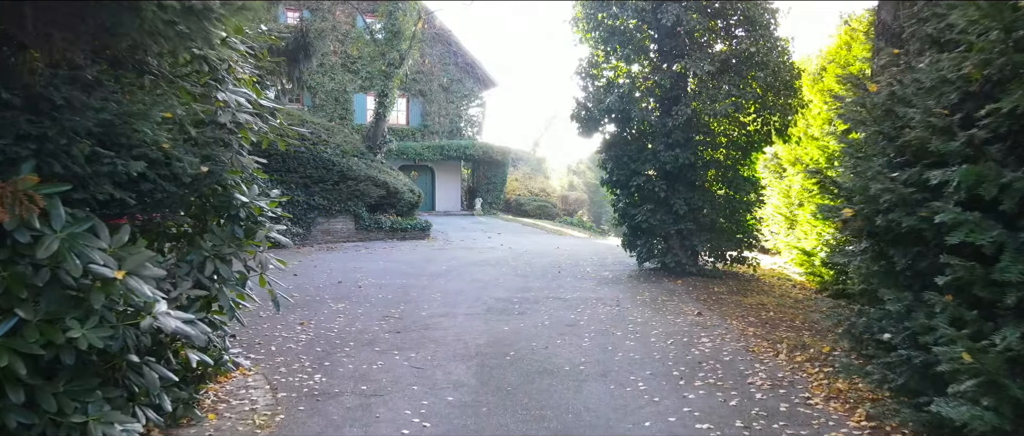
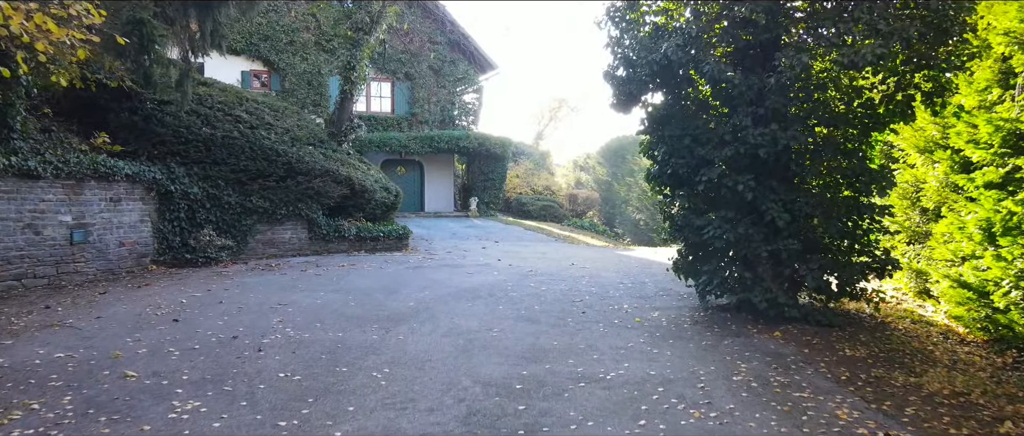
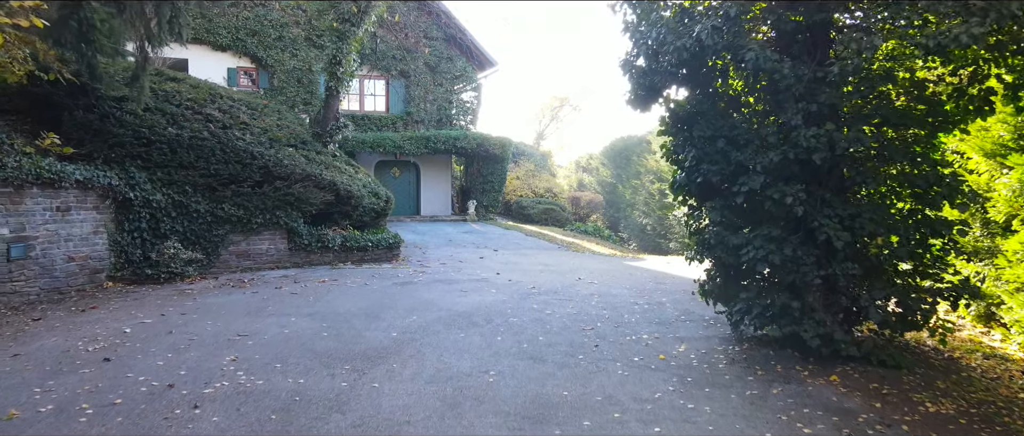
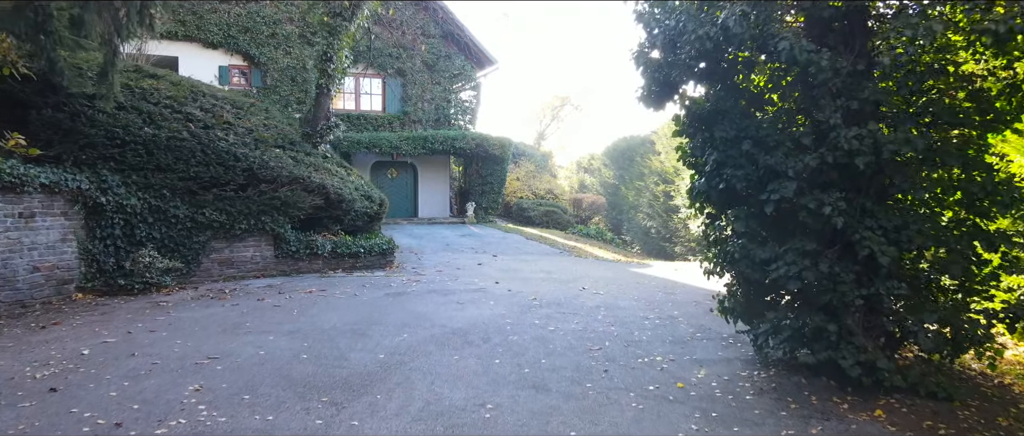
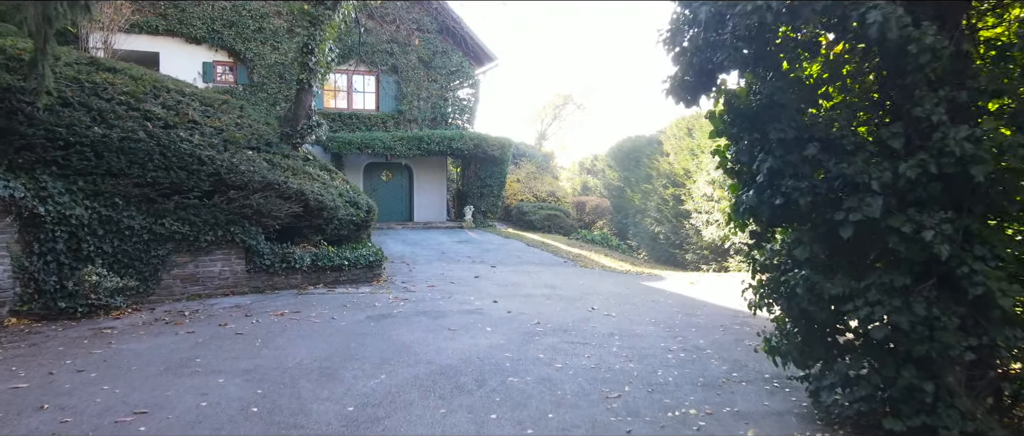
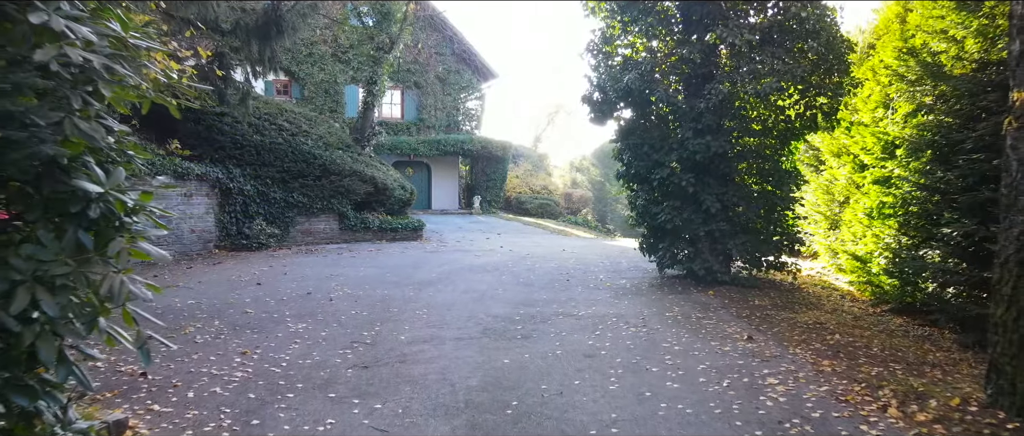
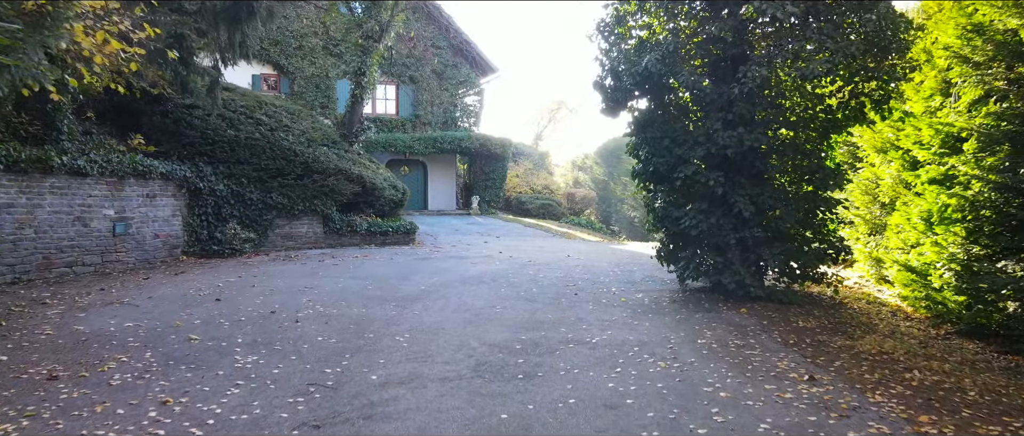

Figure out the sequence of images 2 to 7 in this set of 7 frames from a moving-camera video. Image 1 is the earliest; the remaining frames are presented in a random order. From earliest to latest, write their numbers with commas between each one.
6, 7, 2, 3, 4, 5
